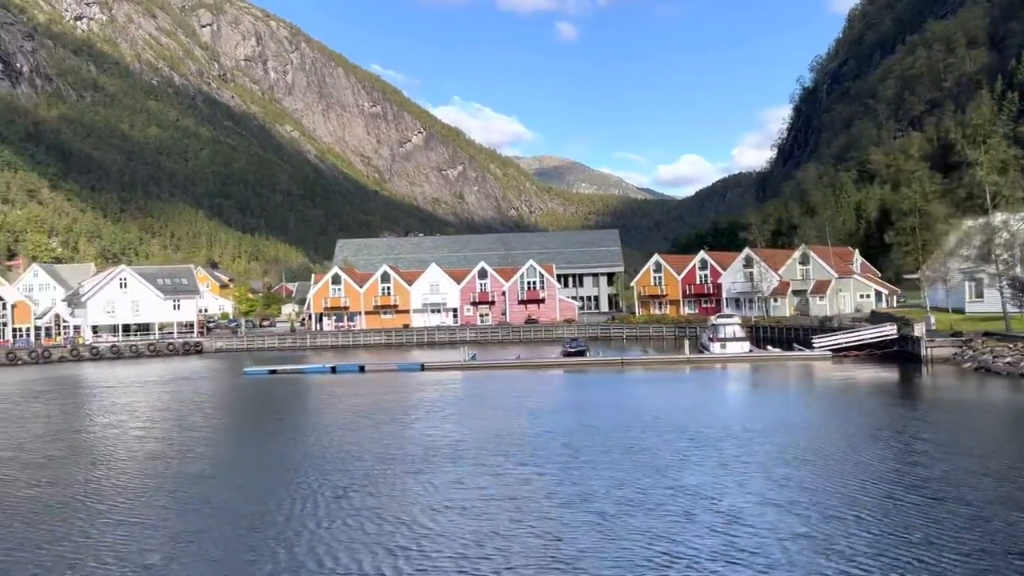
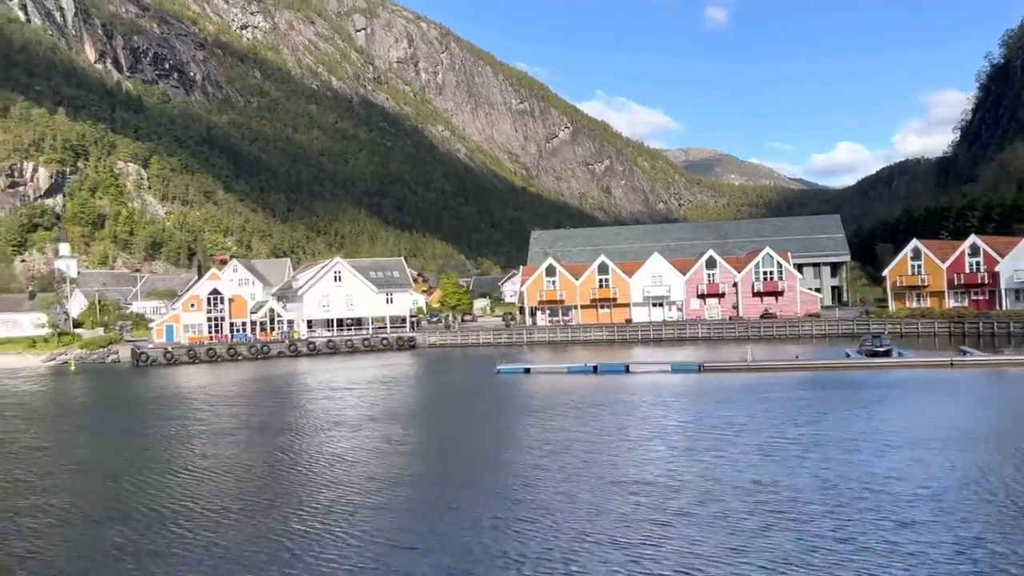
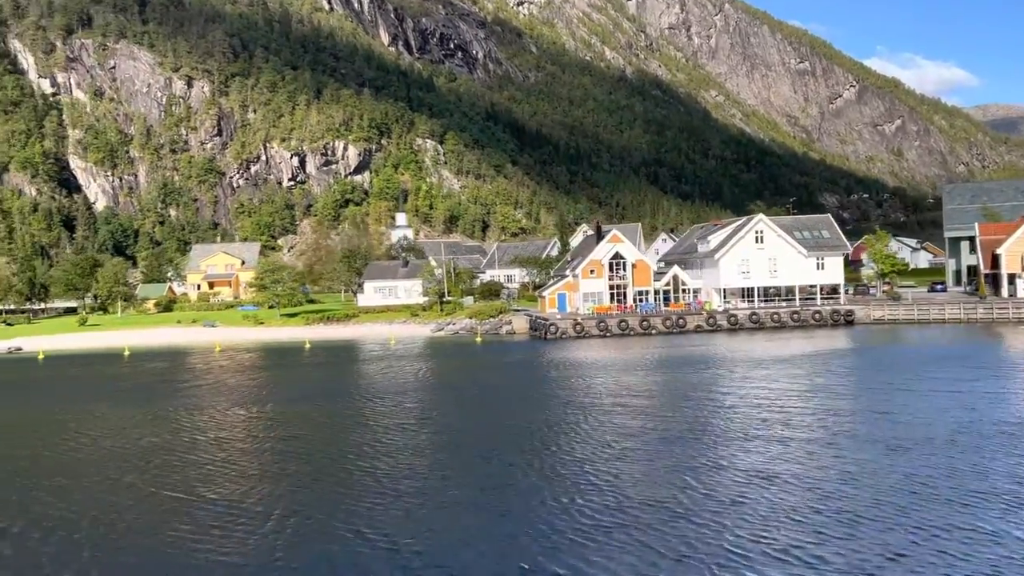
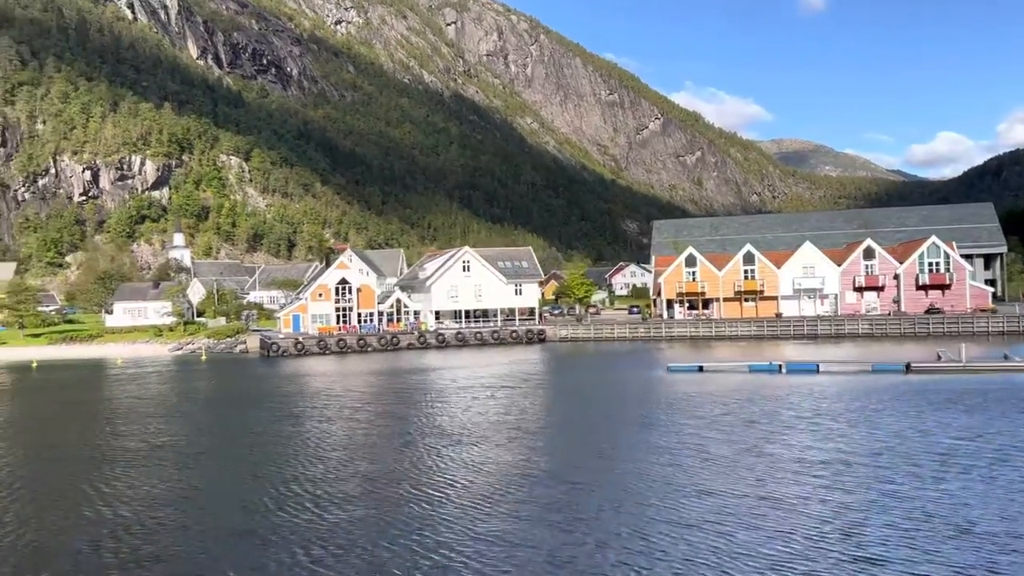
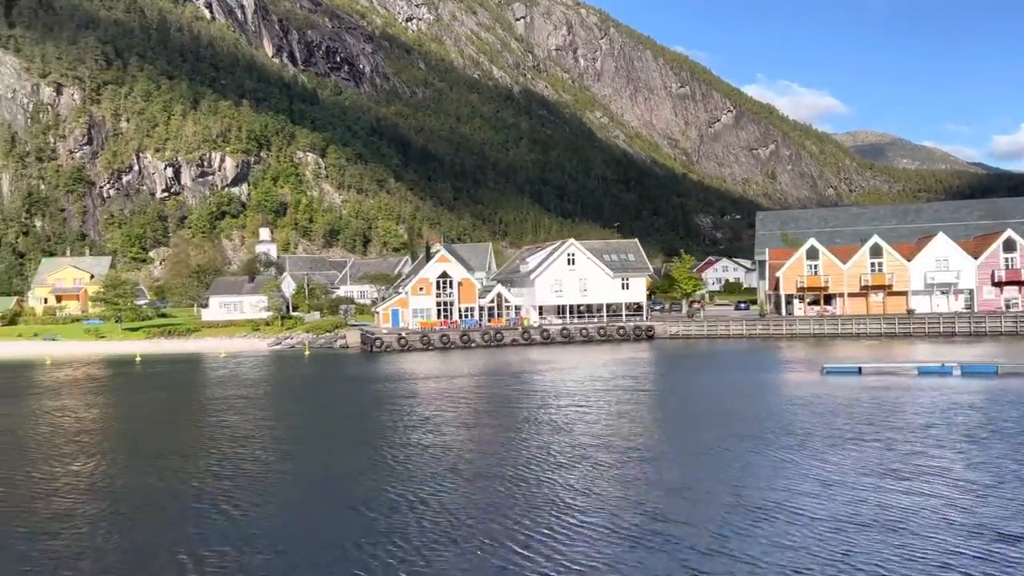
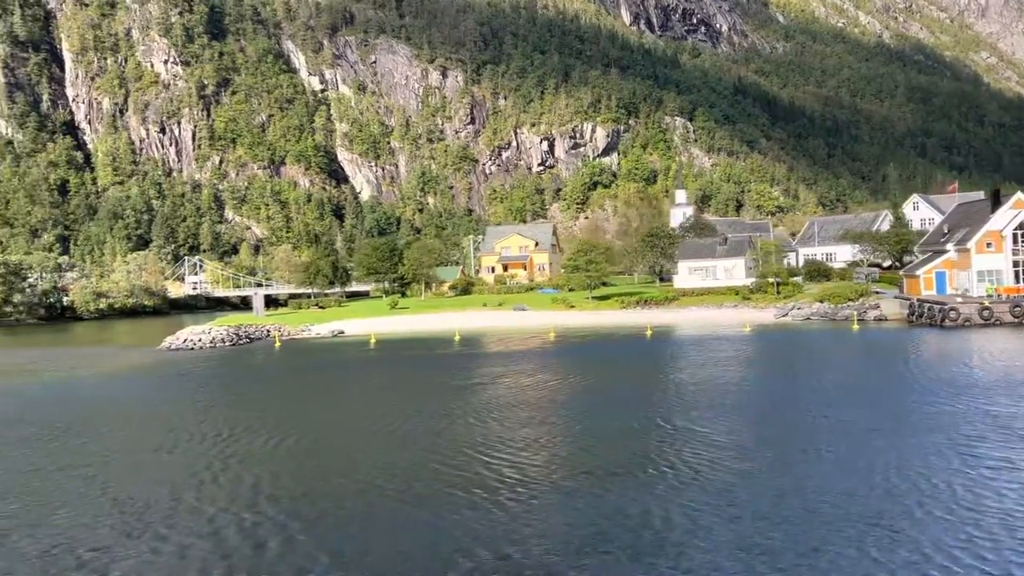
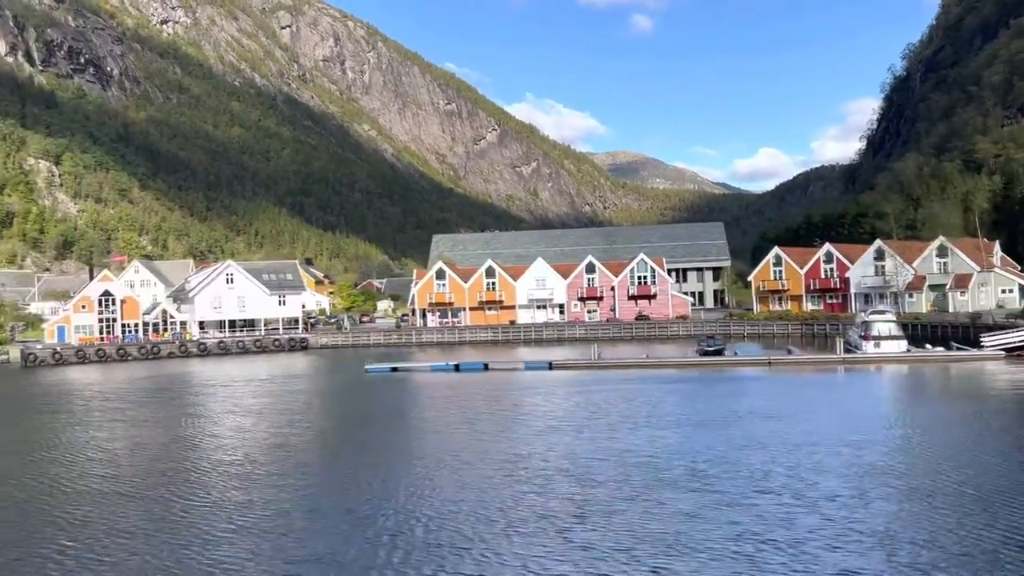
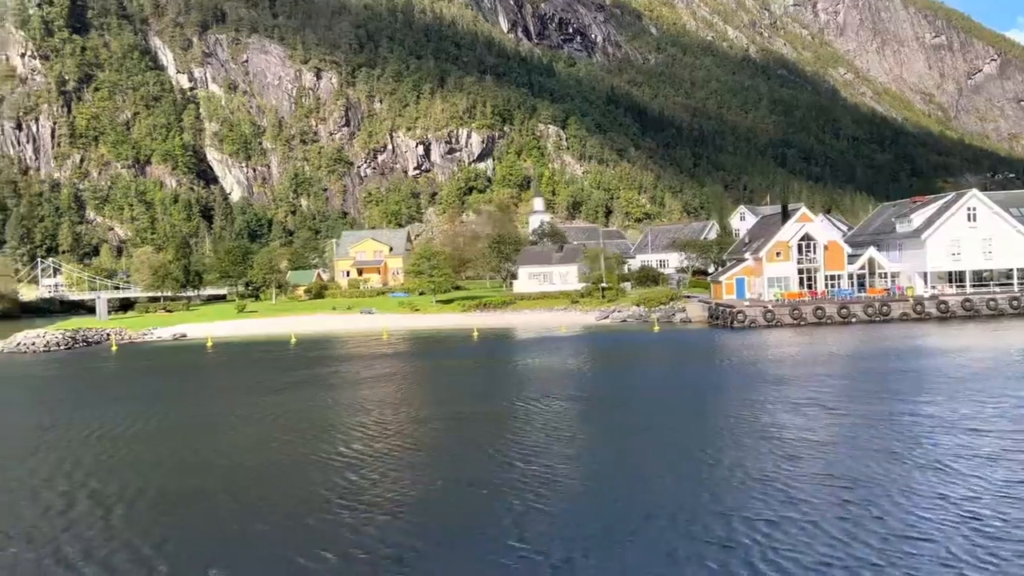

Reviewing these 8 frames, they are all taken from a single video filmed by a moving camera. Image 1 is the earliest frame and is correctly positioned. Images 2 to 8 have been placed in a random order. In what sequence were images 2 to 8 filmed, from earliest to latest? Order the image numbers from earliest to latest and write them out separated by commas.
7, 2, 4, 5, 3, 8, 6
